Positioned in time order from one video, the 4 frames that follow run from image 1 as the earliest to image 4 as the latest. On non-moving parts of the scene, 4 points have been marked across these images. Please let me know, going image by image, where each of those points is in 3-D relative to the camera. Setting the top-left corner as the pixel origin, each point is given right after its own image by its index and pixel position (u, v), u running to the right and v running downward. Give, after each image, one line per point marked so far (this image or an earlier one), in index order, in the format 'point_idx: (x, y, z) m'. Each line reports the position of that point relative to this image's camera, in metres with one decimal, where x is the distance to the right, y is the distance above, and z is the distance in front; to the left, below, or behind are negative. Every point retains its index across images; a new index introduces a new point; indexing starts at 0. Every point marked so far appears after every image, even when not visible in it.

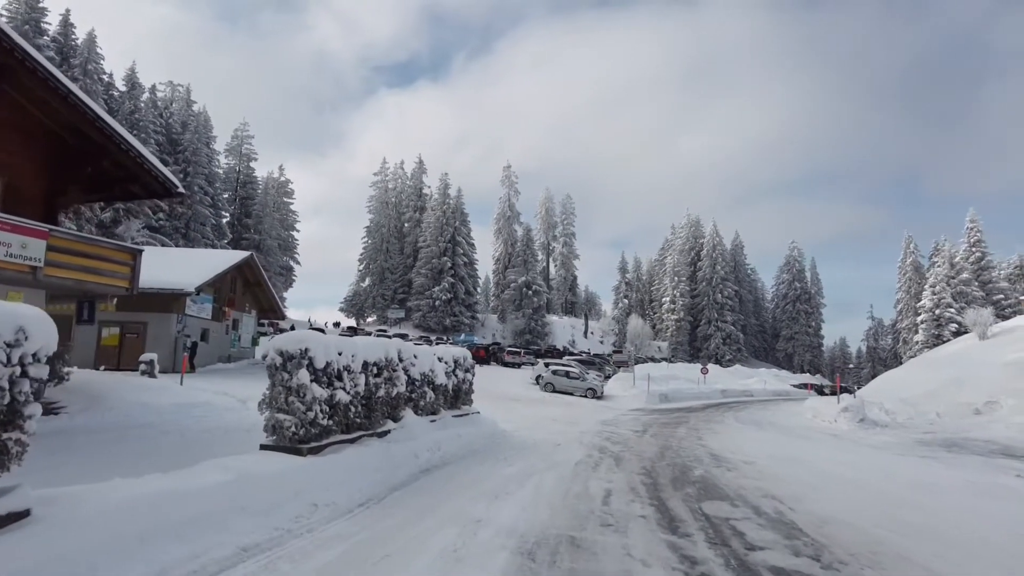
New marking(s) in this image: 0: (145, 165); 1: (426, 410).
0: (-8.1, +2.7, +12.5) m
1: (-1.7, -2.4, +10.8) m
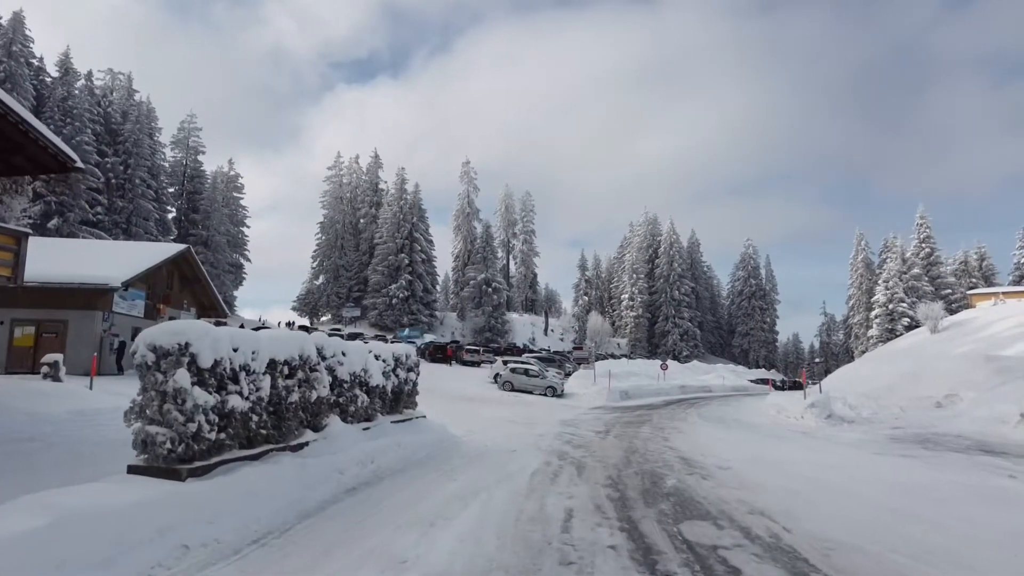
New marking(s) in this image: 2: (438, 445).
0: (-9.1, +3.0, +10.5) m
1: (-2.6, -2.1, +9.3) m
2: (-1.4, -3.1, +10.9) m
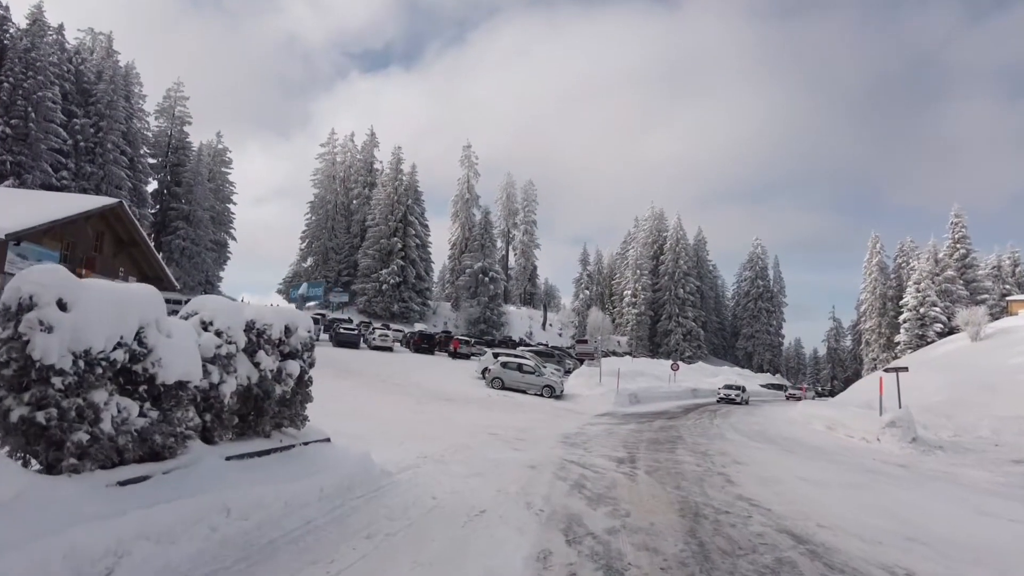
0: (-9.3, +4.1, +5.2) m
1: (-2.9, -1.2, +4.0) m
2: (-1.8, -2.1, +5.7) m
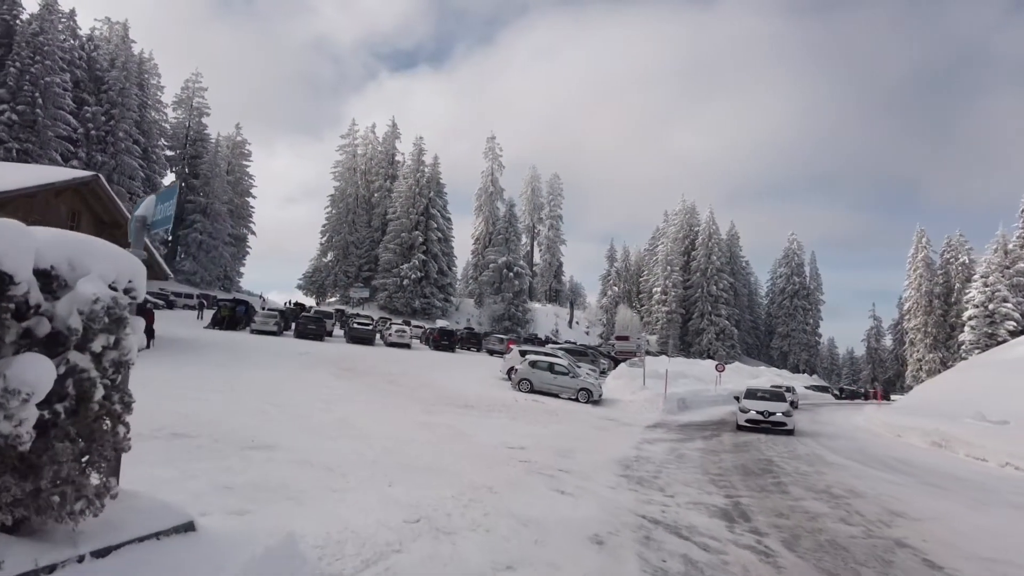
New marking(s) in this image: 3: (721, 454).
0: (-8.9, +4.6, +1.9) m
1: (-2.6, -0.7, +0.4) m
2: (-1.4, -1.6, +2.0) m
3: (+4.7, -3.8, +12.8) m
